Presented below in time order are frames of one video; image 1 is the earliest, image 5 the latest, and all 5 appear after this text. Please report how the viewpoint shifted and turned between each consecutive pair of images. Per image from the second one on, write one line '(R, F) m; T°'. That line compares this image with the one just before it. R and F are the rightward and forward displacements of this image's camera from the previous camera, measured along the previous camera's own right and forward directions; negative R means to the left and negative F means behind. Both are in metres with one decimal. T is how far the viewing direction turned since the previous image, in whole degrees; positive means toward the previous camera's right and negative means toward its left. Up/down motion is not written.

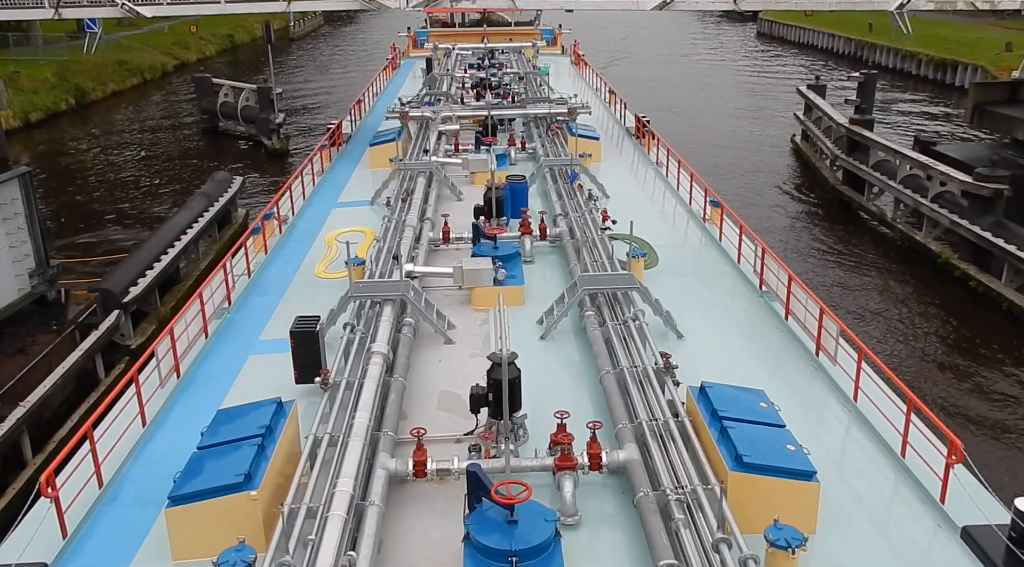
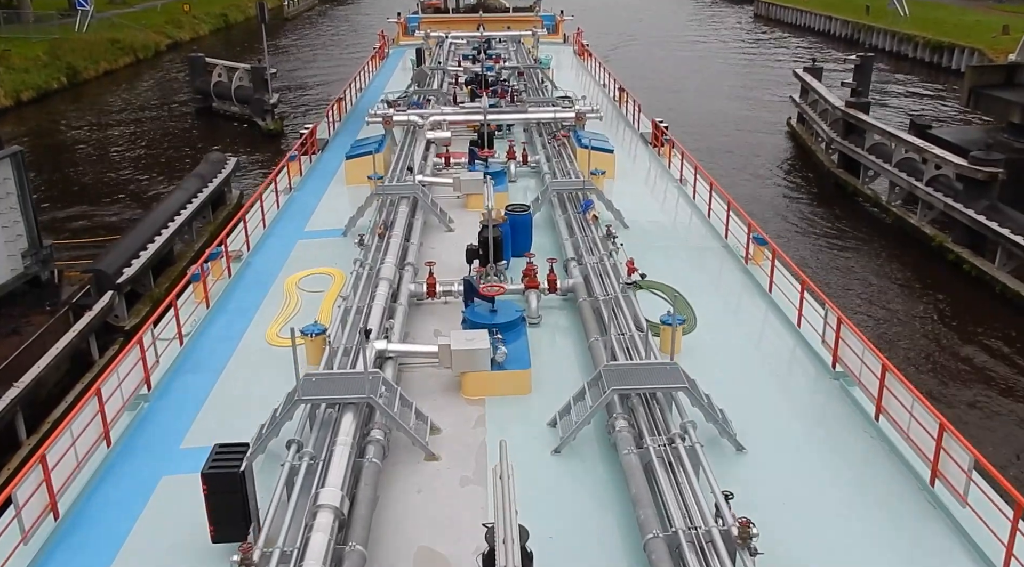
(0.0, +0.9) m; 0°
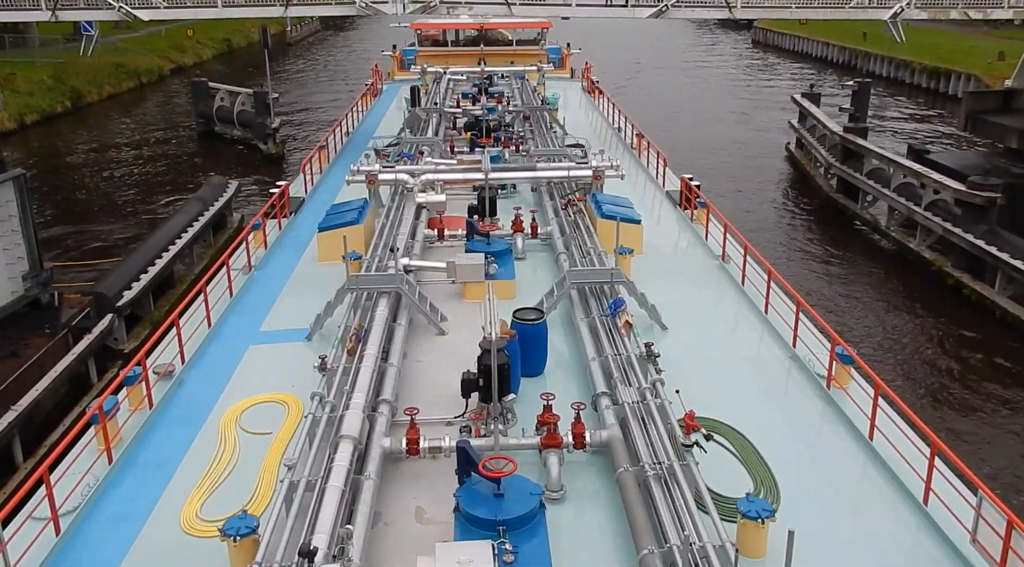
(0.0, +0.6) m; 0°
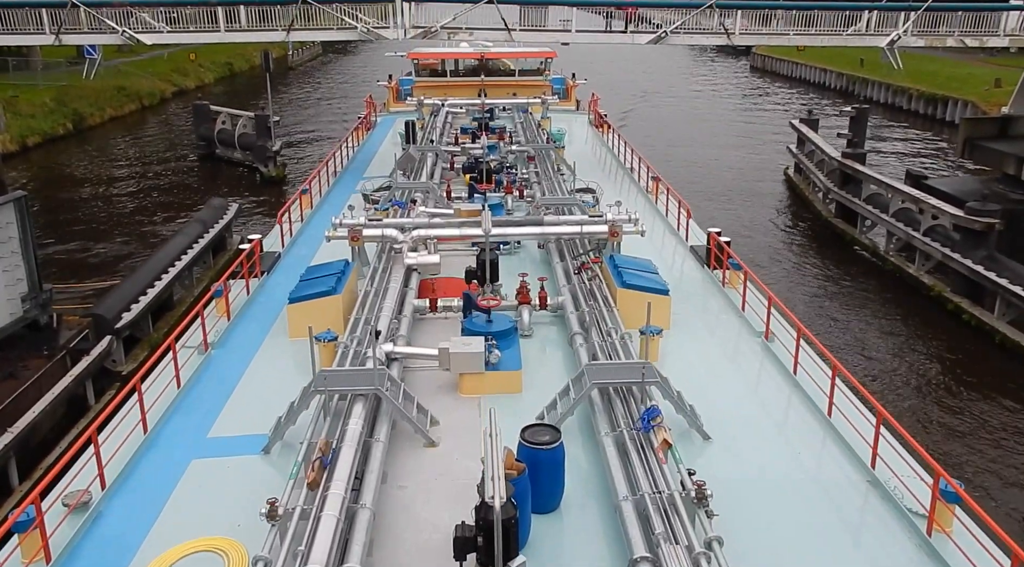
(0.0, +1.2) m; 0°
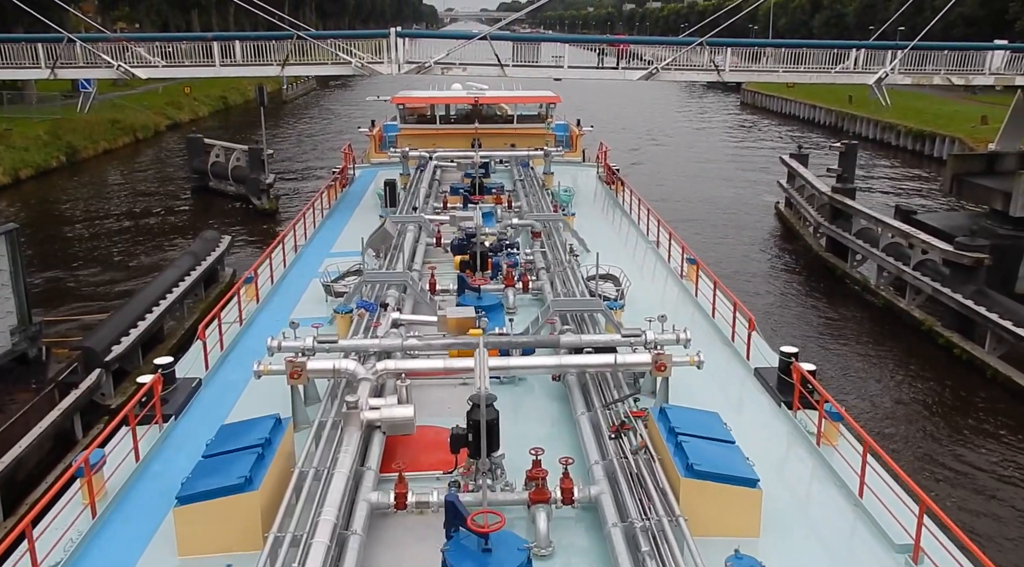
(+0.1, -1.2) m; +1°
